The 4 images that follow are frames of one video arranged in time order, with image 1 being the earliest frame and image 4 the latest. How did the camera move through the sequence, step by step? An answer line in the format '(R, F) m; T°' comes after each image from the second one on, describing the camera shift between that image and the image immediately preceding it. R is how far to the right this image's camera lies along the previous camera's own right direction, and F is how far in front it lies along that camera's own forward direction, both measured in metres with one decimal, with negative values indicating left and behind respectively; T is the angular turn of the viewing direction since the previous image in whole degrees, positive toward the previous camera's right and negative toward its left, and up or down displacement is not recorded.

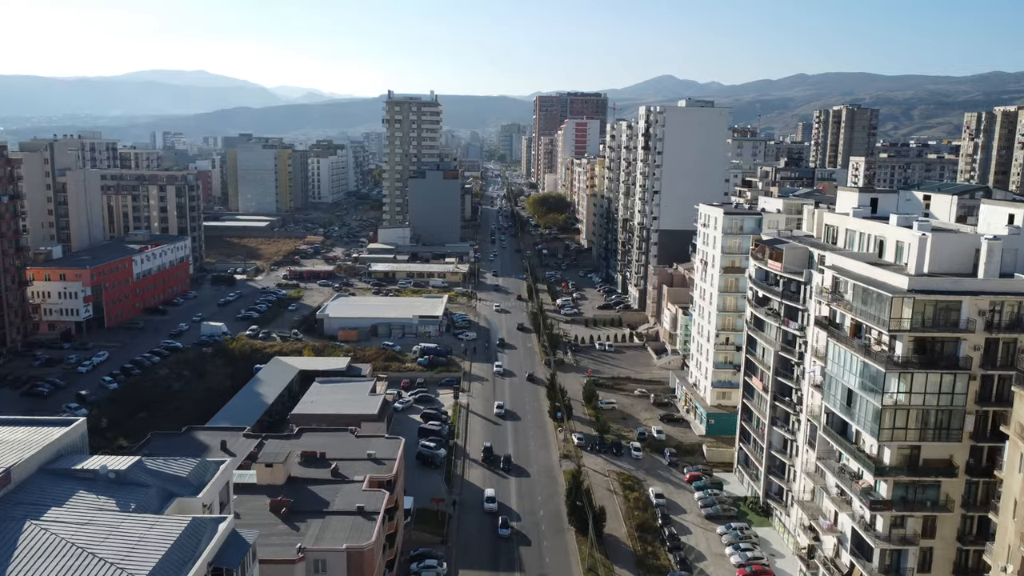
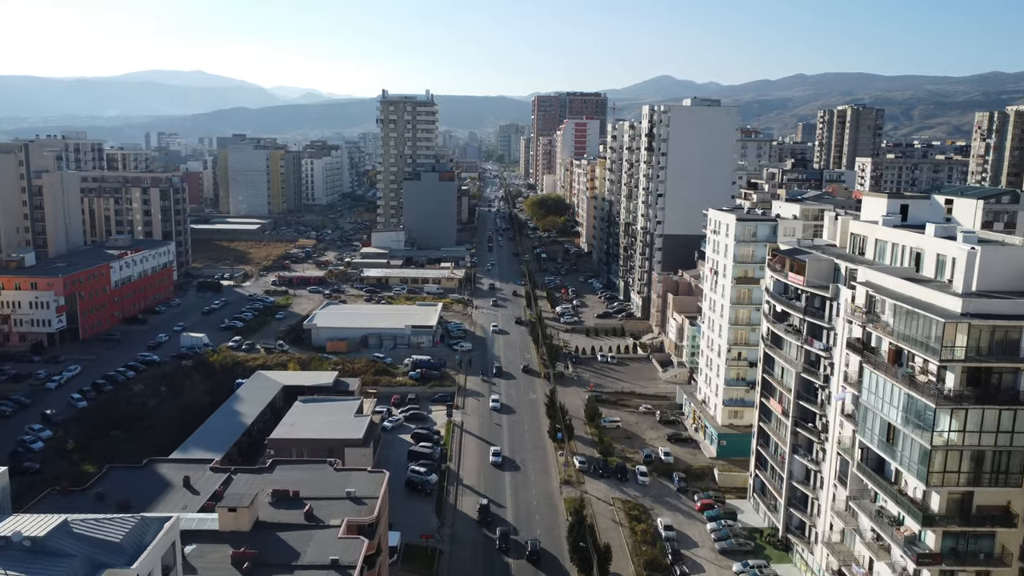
(+0.1, +2.3) m; 0°
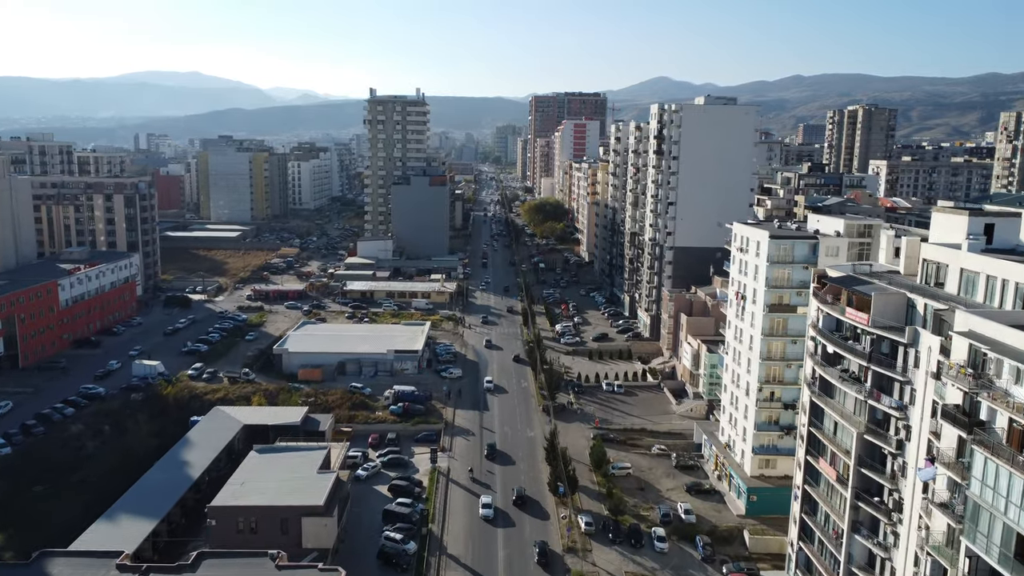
(+0.1, +4.7) m; 0°
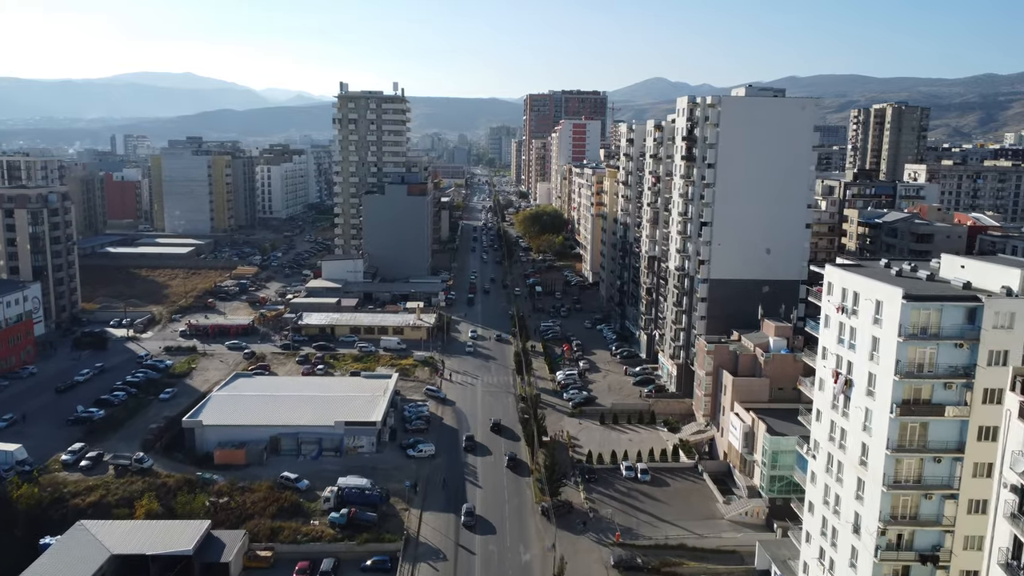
(+0.3, +9.7) m; 0°
